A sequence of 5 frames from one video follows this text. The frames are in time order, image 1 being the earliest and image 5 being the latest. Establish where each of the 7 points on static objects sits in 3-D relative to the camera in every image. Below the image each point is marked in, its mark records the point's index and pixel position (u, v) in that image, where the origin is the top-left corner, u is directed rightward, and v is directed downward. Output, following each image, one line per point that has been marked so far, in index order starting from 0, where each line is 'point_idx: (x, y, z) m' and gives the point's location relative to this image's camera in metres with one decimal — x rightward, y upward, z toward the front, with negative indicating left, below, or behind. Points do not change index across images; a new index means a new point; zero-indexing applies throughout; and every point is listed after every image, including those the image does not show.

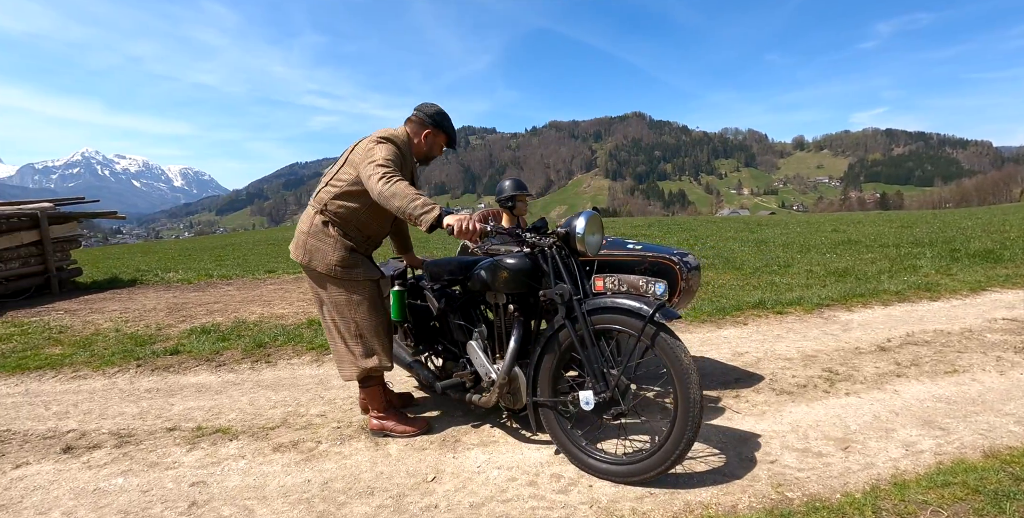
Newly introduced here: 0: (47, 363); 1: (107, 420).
0: (-6.7, -1.6, +7.4) m
1: (-4.2, -1.7, +5.4) m
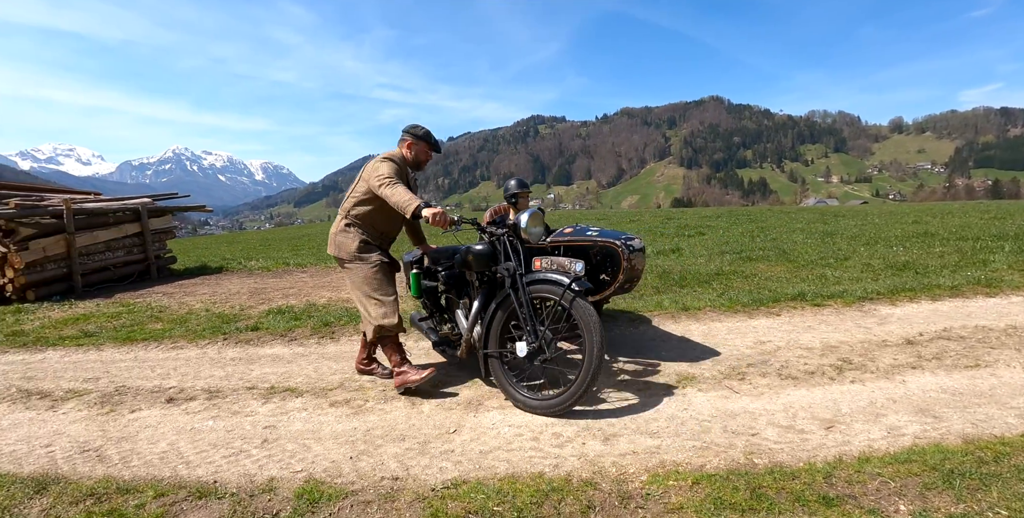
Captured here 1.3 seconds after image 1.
0: (-6.1, -1.3, +8.8) m
1: (-3.9, -1.5, +6.5) m
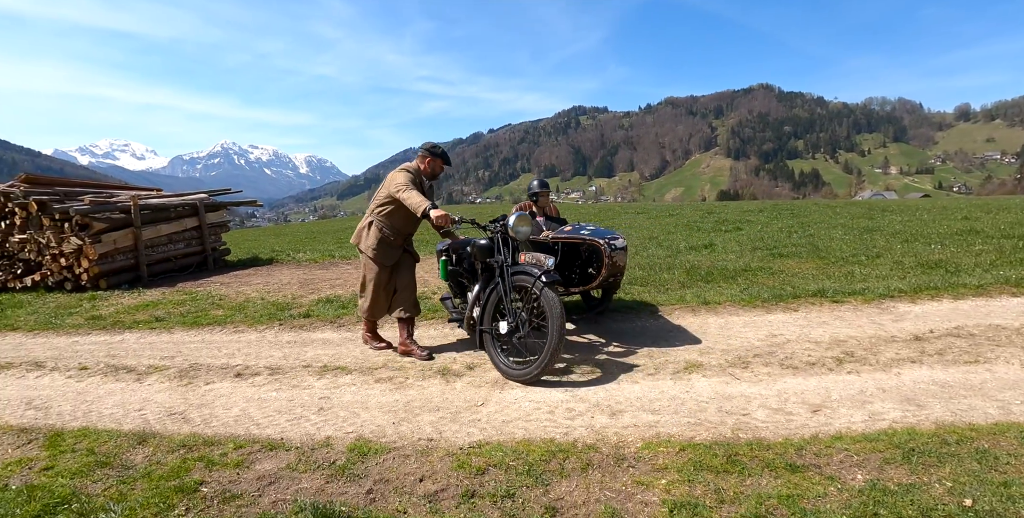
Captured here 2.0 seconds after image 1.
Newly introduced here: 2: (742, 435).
0: (-5.5, -1.2, +9.8) m
1: (-3.5, -1.4, +7.3) m
2: (+1.6, -1.2, +3.6) m
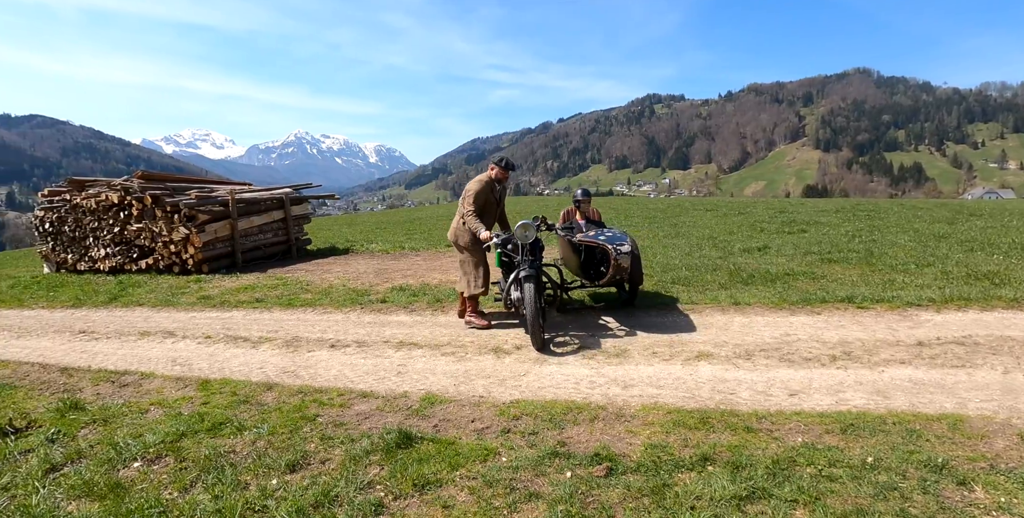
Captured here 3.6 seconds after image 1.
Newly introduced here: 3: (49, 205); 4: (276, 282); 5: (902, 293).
0: (-4.4, -0.9, +11.6) m
1: (-2.7, -1.3, +8.9) m
2: (+1.8, -1.3, +4.6) m
3: (-14.1, +1.6, +16.1) m
4: (-6.1, -0.6, +13.8) m
5: (+6.4, -0.6, +8.5) m
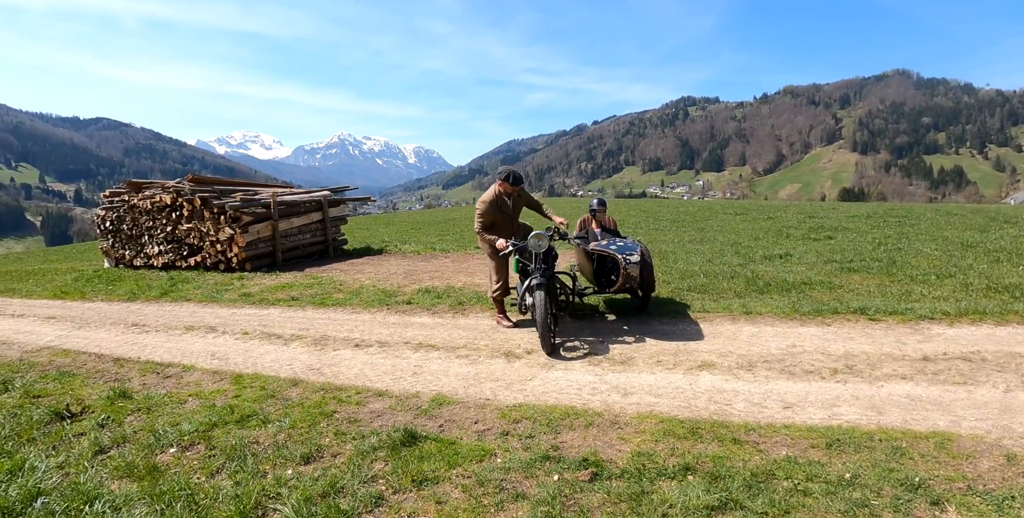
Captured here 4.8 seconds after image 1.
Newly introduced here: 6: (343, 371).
0: (-4.0, -0.9, +12.1) m
1: (-2.5, -1.3, +9.3) m
2: (+1.8, -1.4, +4.7) m
3: (-13.4, +1.8, +17.0) m
4: (-5.6, -0.5, +14.4) m
5: (+6.6, -0.8, +8.4) m
6: (-2.4, -1.6, +7.3) m
